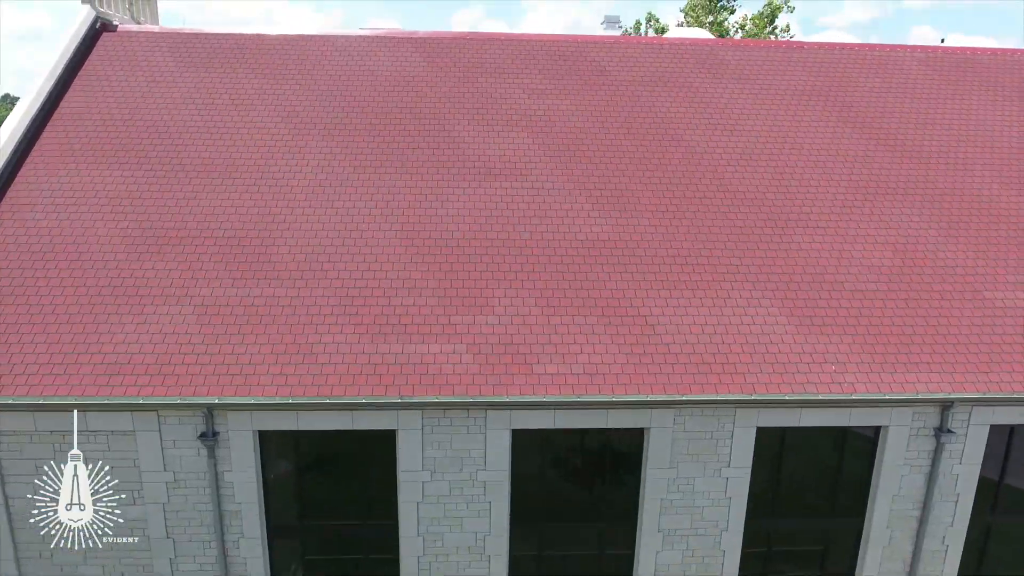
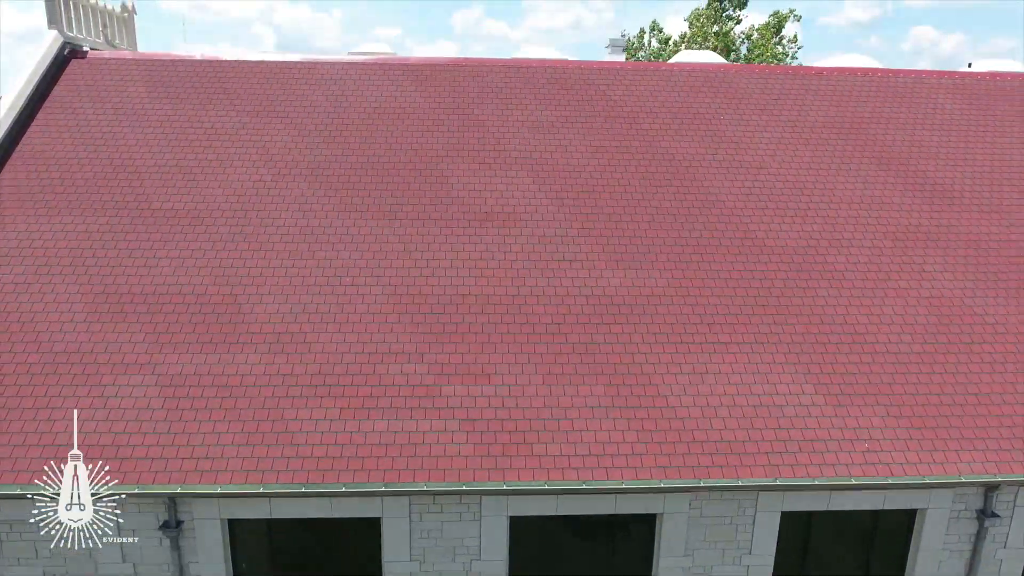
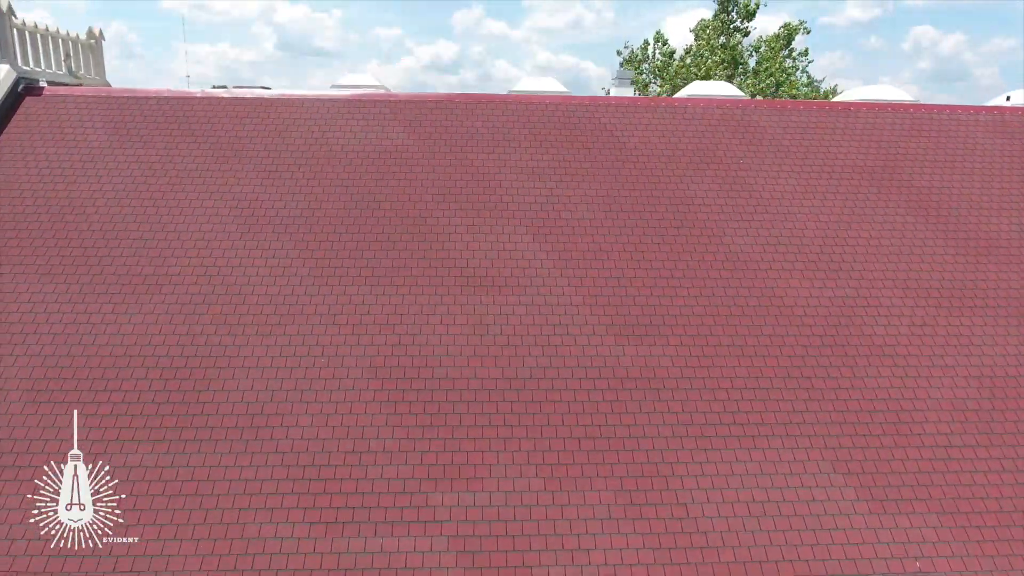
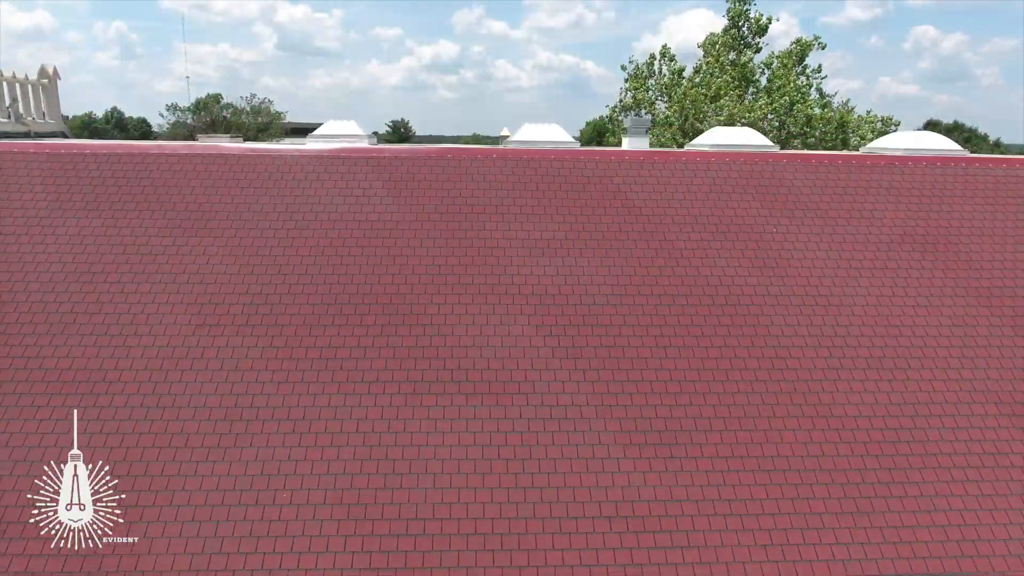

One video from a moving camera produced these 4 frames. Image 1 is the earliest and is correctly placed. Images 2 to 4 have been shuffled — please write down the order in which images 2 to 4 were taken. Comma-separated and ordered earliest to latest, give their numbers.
2, 3, 4
